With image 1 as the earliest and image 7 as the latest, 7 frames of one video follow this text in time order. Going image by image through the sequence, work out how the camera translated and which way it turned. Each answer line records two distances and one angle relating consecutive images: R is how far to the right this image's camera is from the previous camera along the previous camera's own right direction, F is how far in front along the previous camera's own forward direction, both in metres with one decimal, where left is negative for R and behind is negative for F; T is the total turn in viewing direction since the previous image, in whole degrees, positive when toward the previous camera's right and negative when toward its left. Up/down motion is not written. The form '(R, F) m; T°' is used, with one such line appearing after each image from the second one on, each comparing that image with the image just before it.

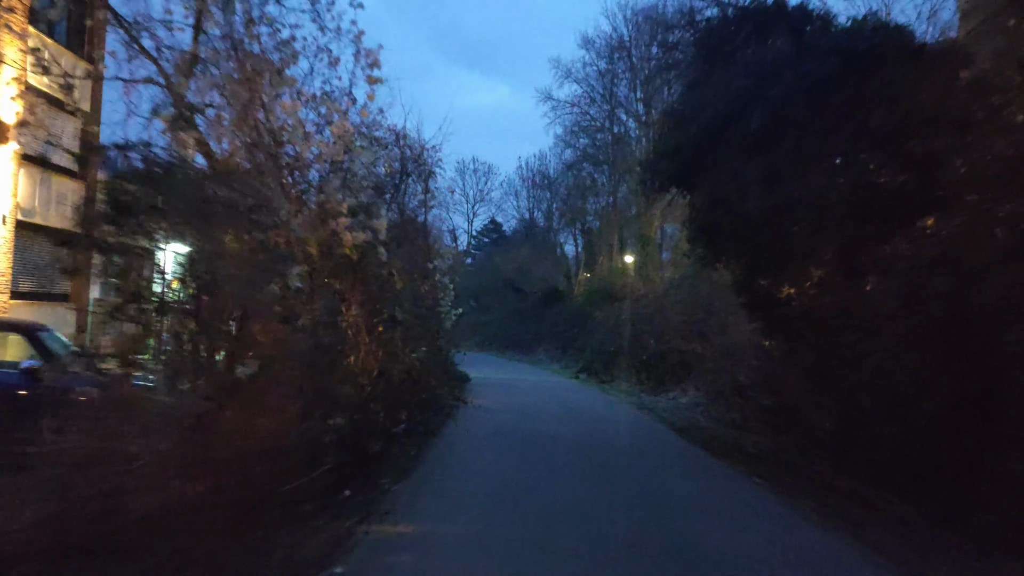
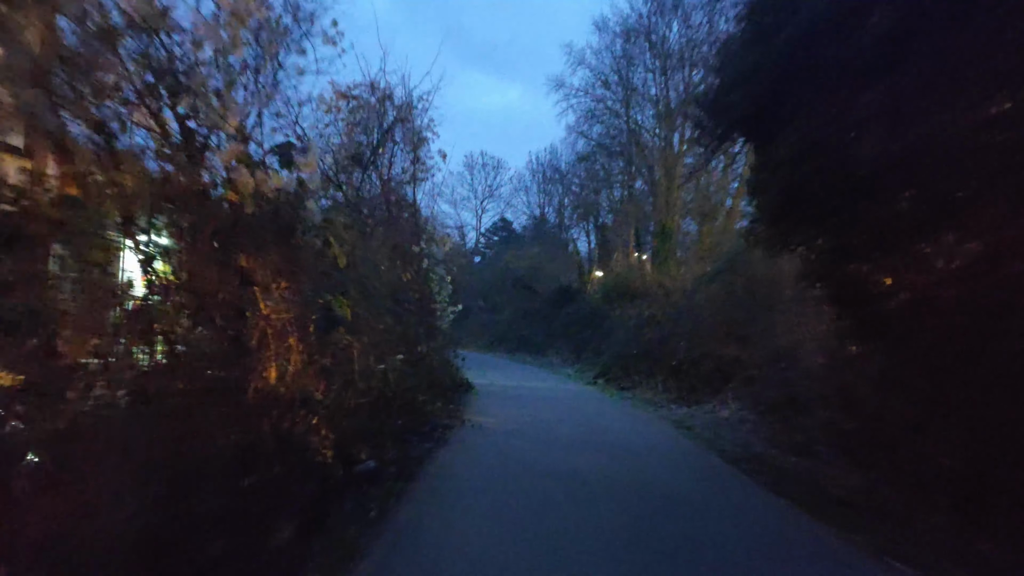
(0.0, +3.2) m; -1°
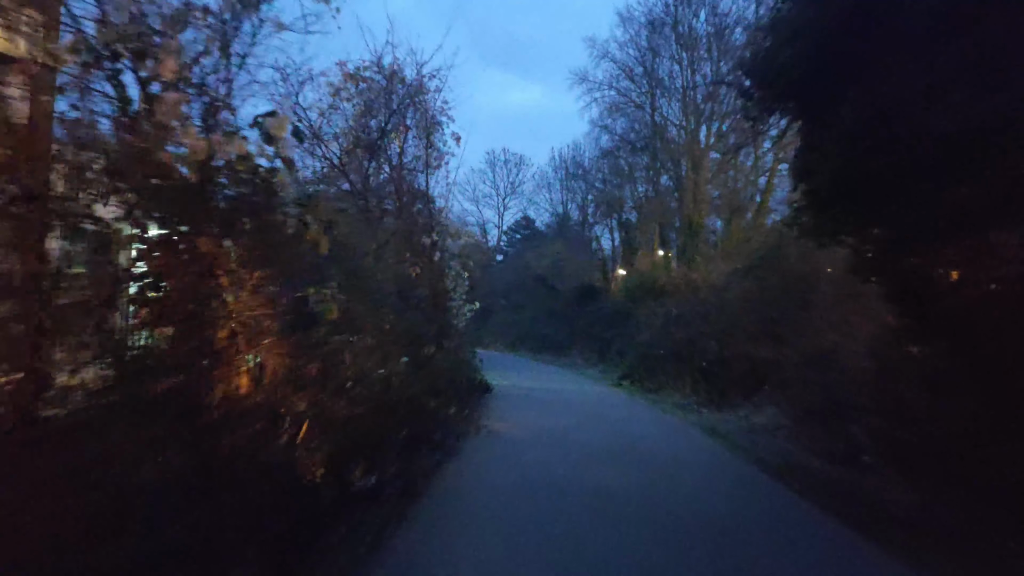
(0.0, +1.0) m; -2°
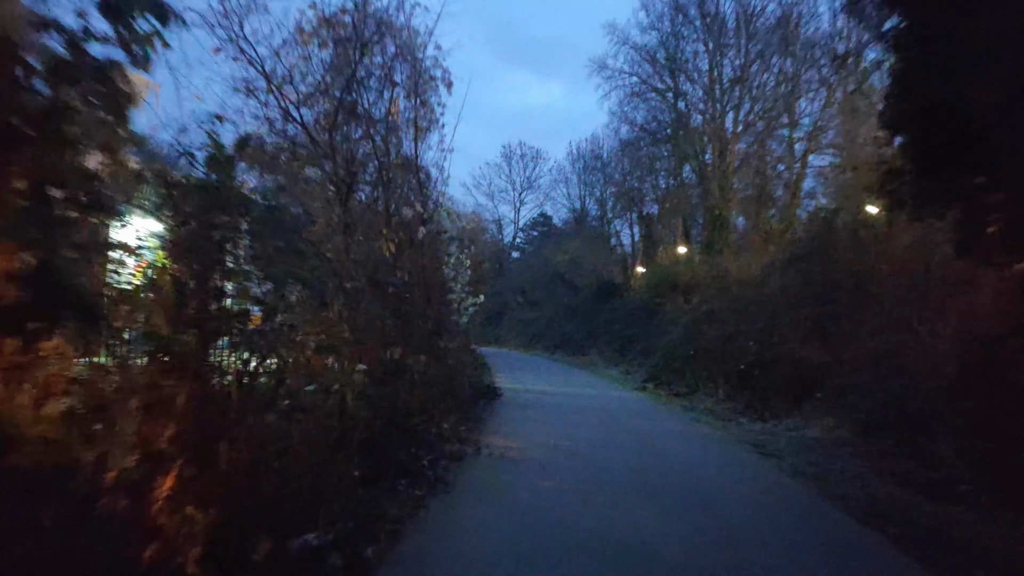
(+0.1, +2.3) m; -1°
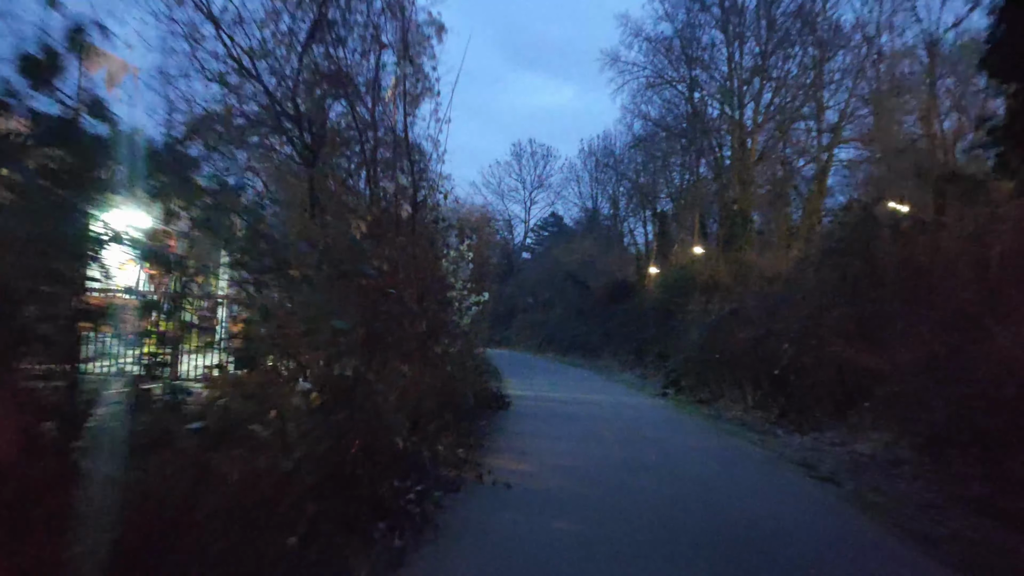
(0.0, +1.6) m; -1°
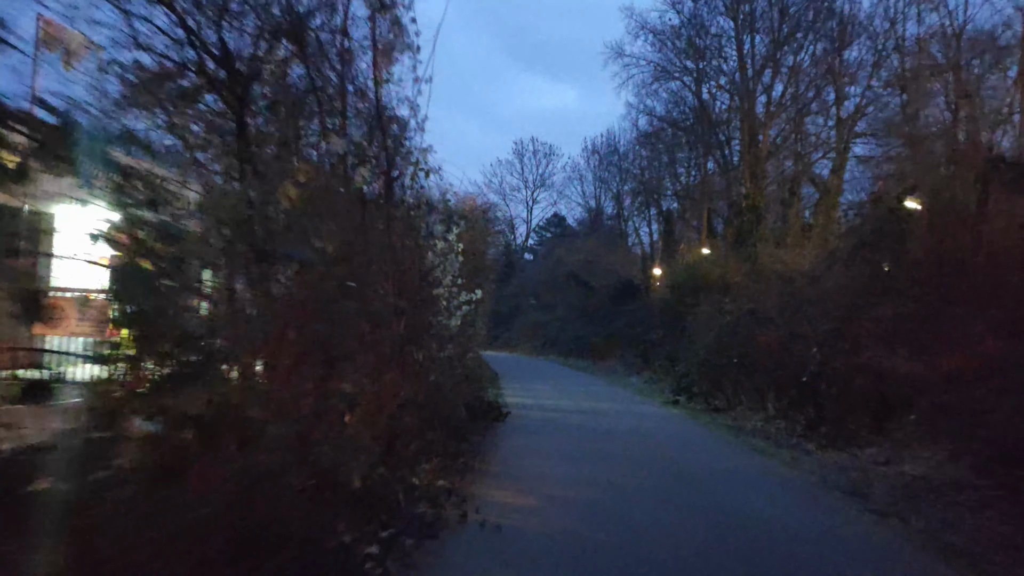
(+0.1, +1.6) m; 0°
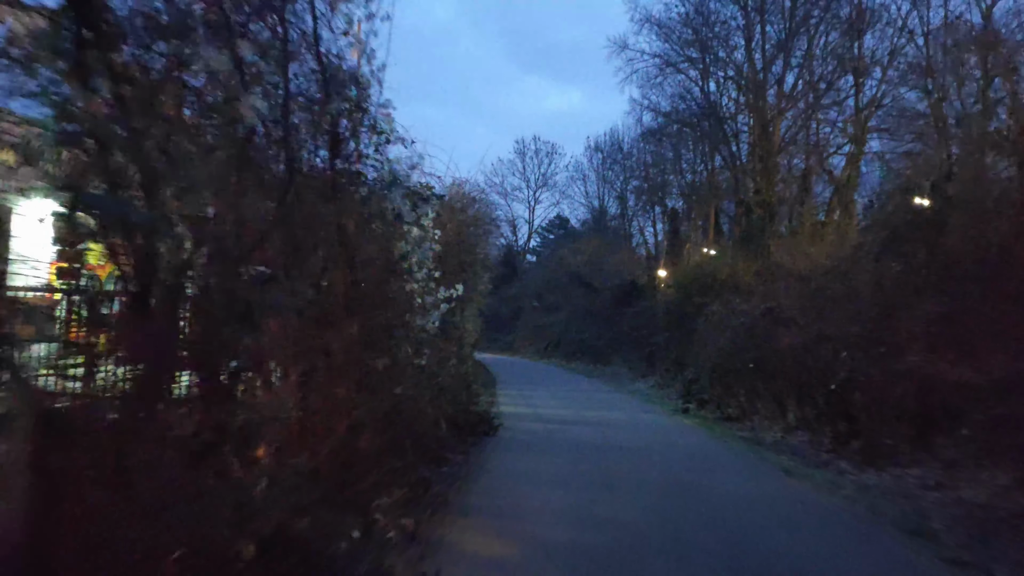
(+0.2, +1.6) m; 0°
